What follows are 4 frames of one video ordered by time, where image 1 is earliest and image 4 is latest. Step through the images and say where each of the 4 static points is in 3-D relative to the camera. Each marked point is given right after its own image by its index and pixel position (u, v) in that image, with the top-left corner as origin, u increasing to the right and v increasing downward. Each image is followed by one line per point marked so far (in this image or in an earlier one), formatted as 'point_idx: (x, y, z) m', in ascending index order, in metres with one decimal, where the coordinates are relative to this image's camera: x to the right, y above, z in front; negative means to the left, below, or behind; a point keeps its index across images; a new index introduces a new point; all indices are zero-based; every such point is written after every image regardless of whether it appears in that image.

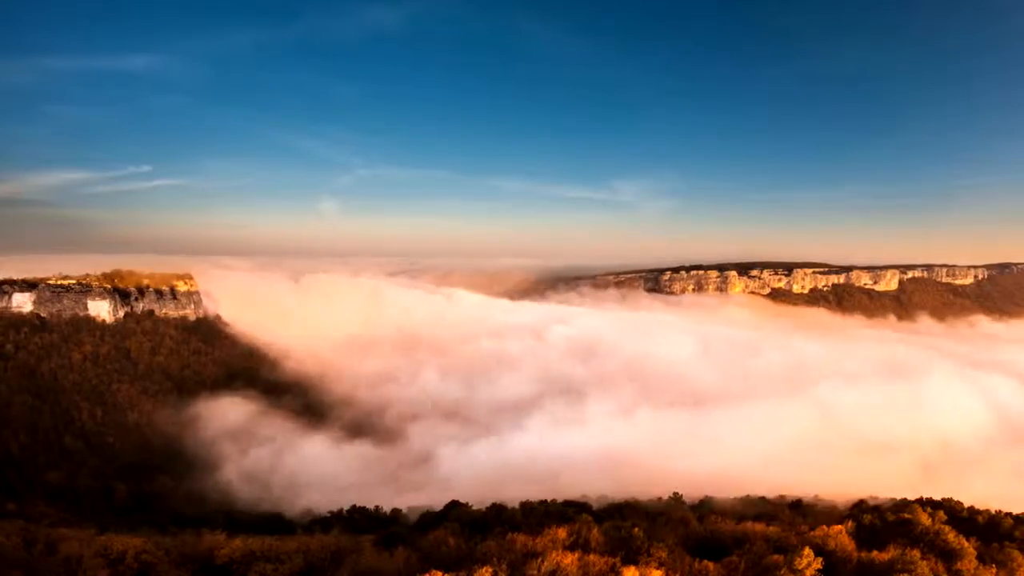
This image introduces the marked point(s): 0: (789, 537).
0: (+9.3, -8.4, +18.9) m
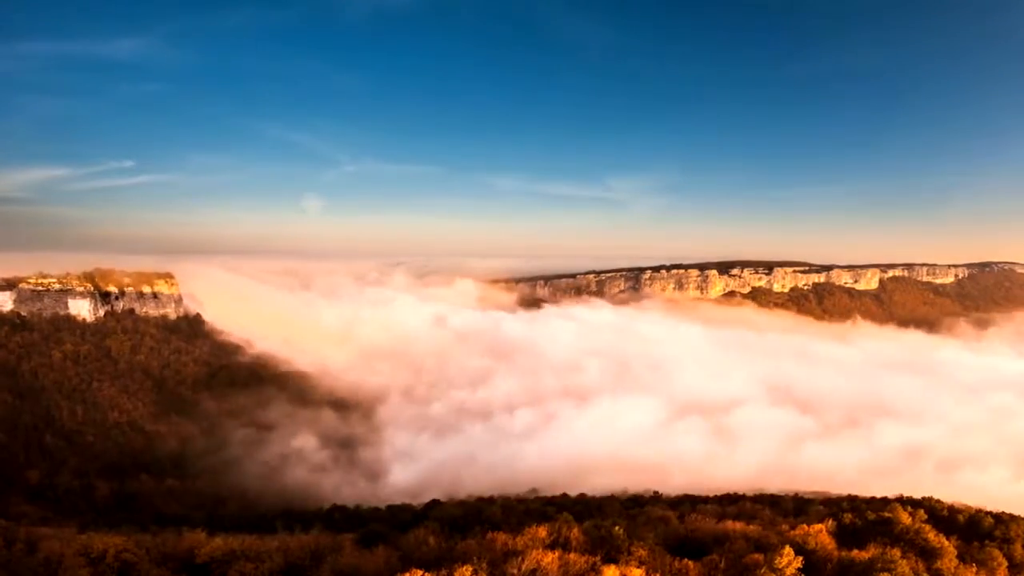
0: (+8.7, -8.4, +18.9) m
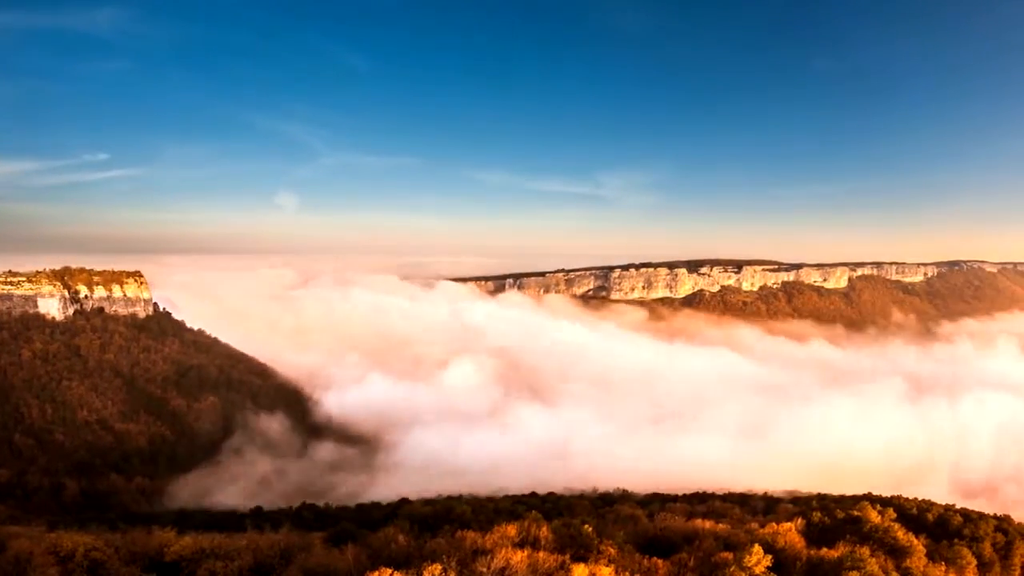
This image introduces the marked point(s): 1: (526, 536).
0: (+7.7, -8.3, +18.9) m
1: (+0.5, -8.2, +18.5) m
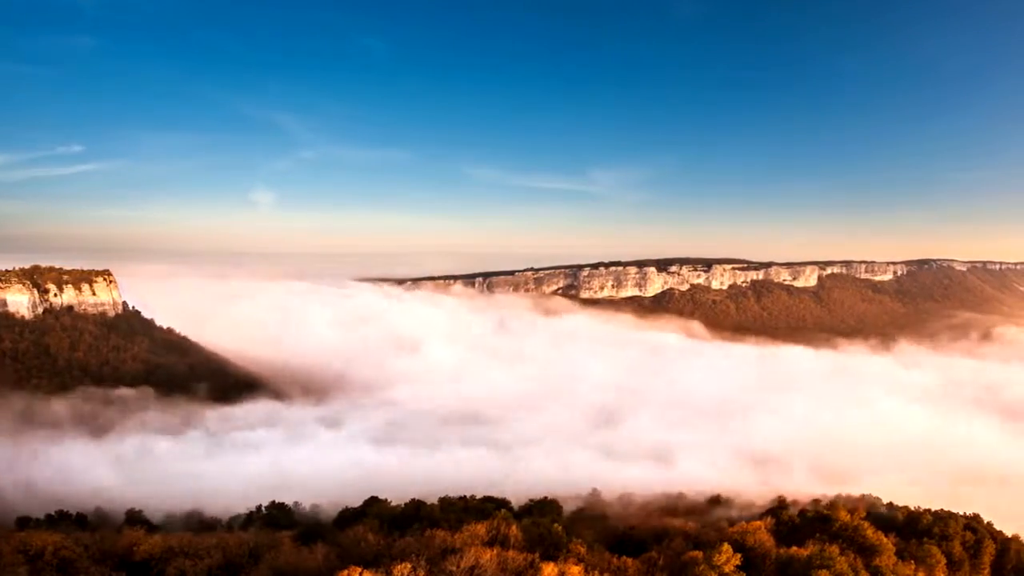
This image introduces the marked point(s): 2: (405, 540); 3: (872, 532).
0: (+6.7, -8.3, +18.9) m
1: (-0.6, -8.2, +18.5) m
2: (-3.5, -8.1, +18.0) m
3: (+11.9, -8.1, +18.5) m
